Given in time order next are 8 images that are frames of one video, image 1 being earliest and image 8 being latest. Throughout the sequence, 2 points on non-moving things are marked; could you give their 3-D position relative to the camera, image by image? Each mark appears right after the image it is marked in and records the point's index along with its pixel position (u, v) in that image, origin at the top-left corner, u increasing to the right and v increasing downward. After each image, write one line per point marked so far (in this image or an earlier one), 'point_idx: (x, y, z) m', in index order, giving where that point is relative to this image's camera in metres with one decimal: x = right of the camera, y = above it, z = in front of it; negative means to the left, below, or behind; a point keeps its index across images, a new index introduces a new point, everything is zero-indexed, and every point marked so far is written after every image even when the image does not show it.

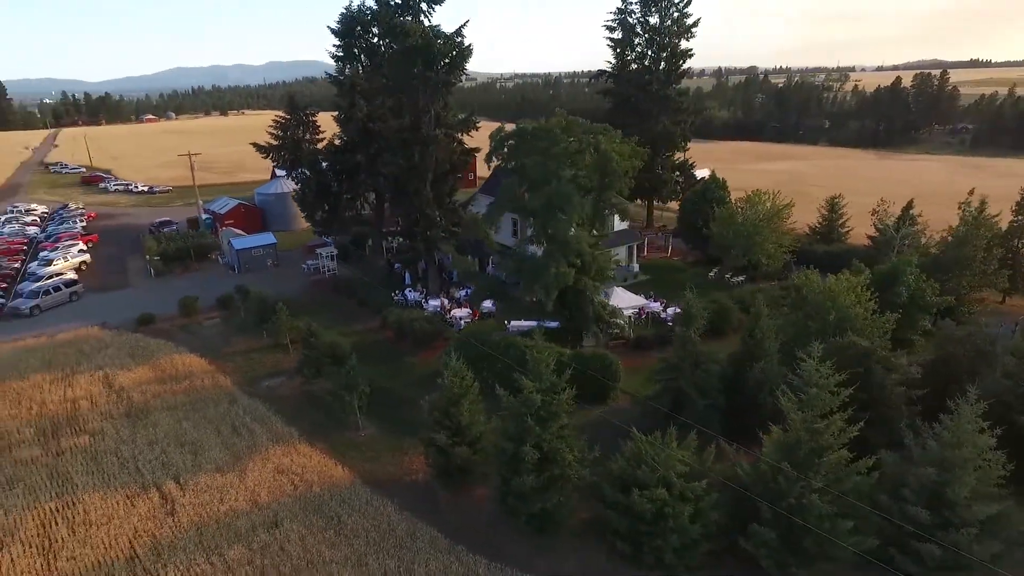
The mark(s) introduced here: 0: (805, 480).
0: (+7.4, -4.8, +15.5) m
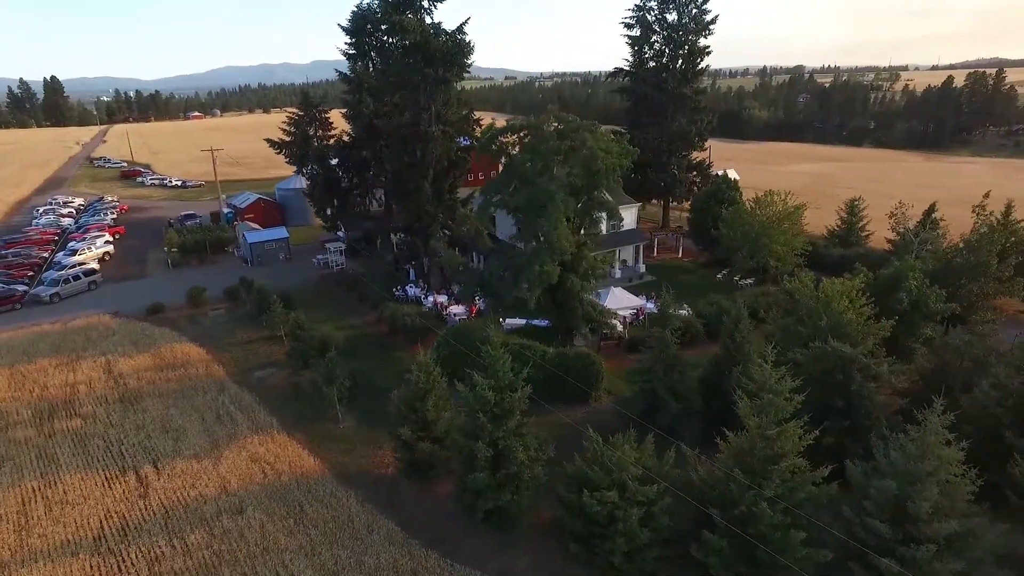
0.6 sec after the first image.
0: (+6.0, -4.9, +15.0) m
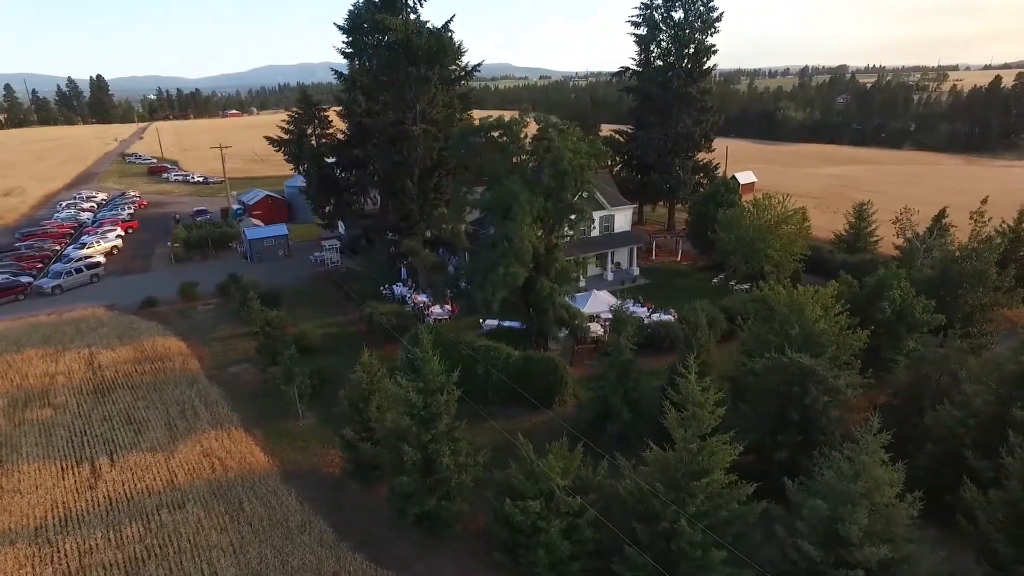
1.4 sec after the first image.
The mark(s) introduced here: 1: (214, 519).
0: (+3.9, -5.0, +14.4) m
1: (-8.9, -6.9, +18.3) m
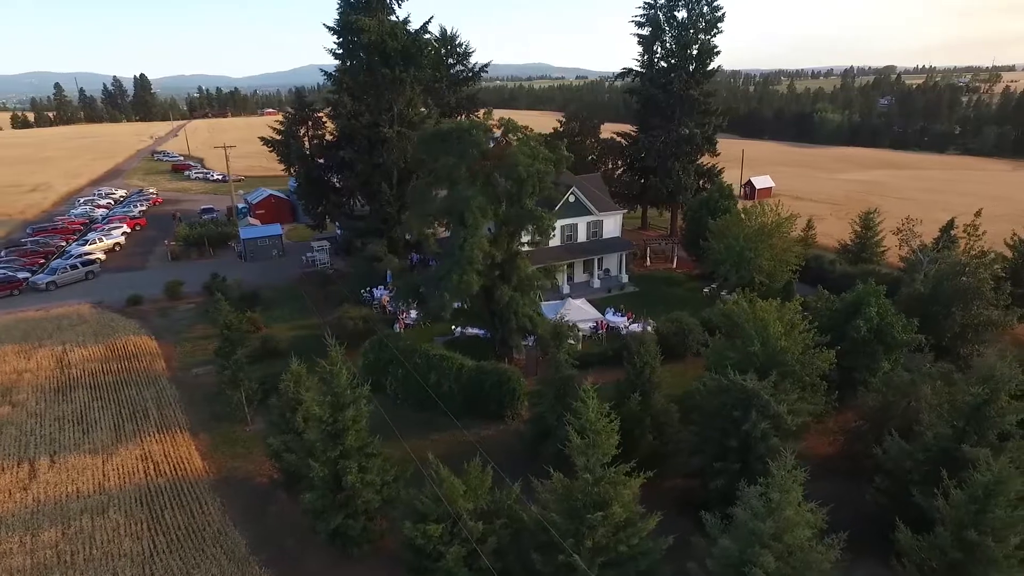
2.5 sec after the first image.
0: (+1.4, -5.4, +13.5) m
1: (-11.2, -7.0, +18.1) m
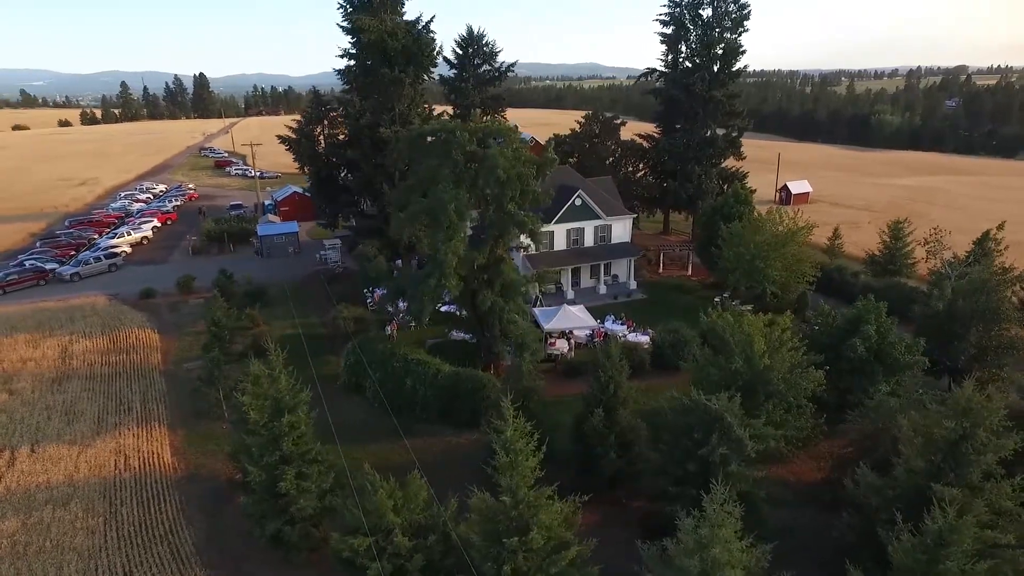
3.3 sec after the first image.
0: (-0.4, -5.7, +12.9) m
1: (-12.6, -6.9, +18.4) m
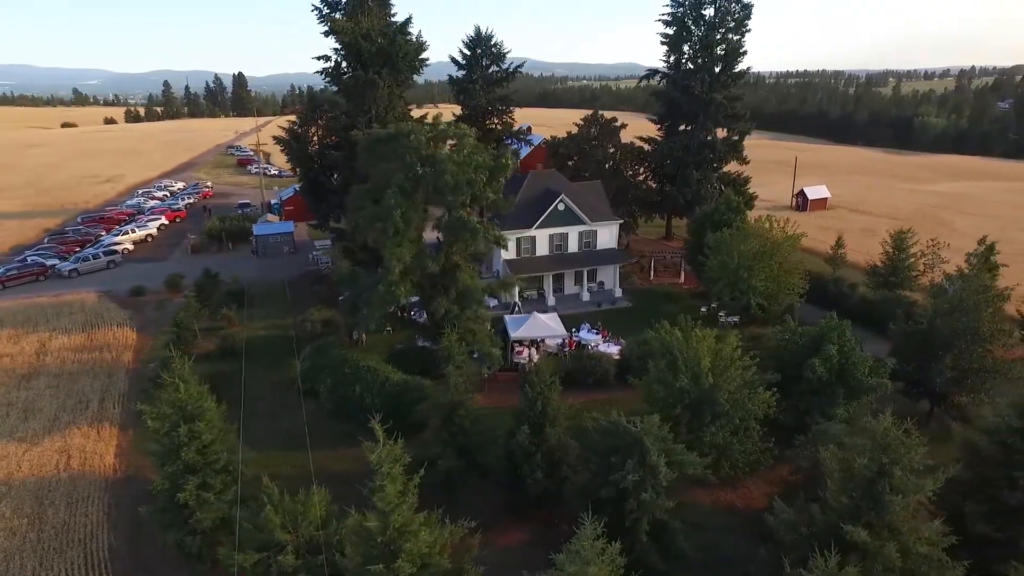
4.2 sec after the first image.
0: (-3.0, -6.0, +12.4) m
1: (-14.9, -7.0, +18.5) m
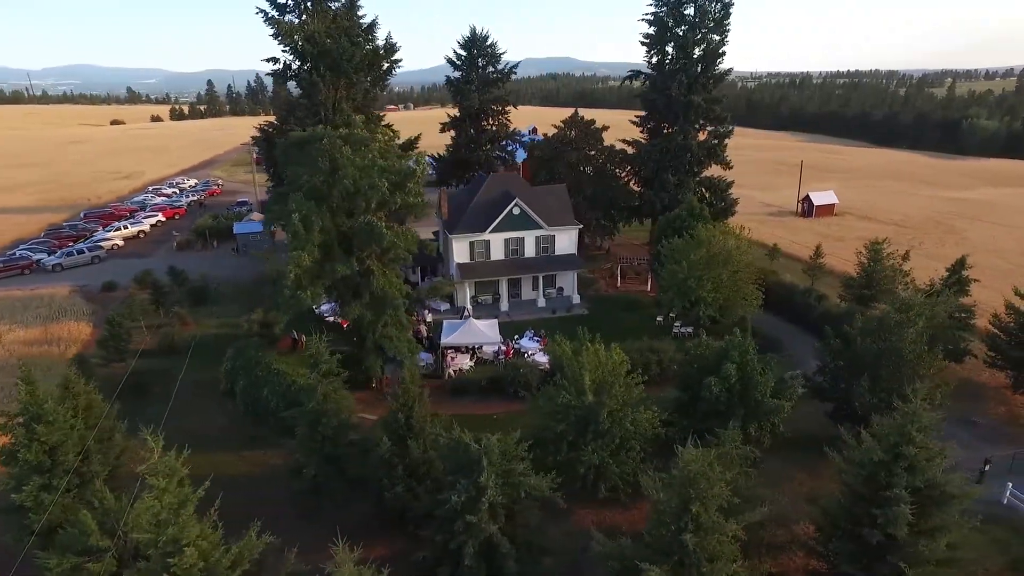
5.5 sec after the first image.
0: (-7.3, -6.2, +12.2) m
1: (-18.9, -6.9, +19.0) m
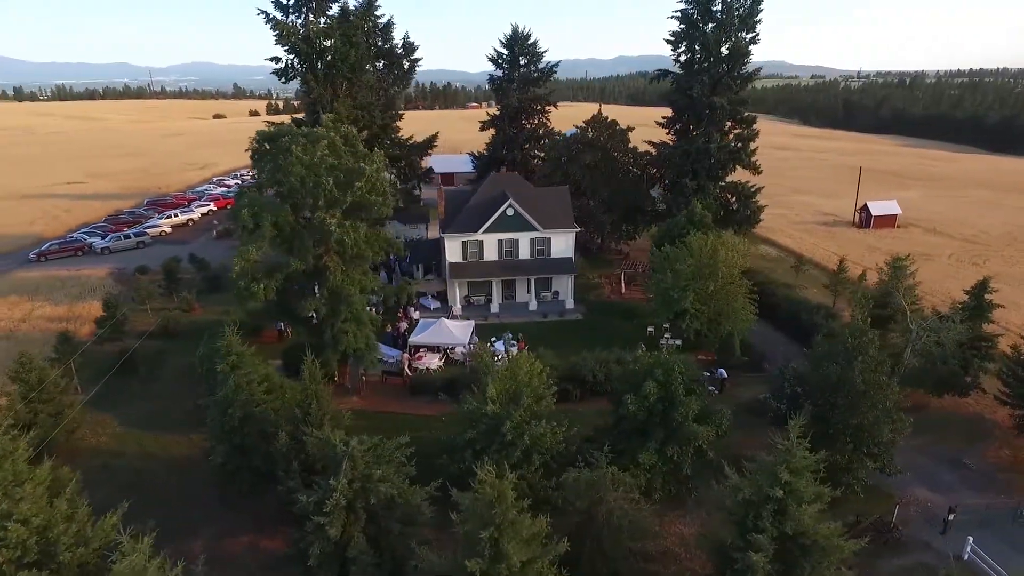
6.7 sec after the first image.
0: (-11.1, -5.9, +13.0) m
1: (-21.7, -6.1, +21.3) m
